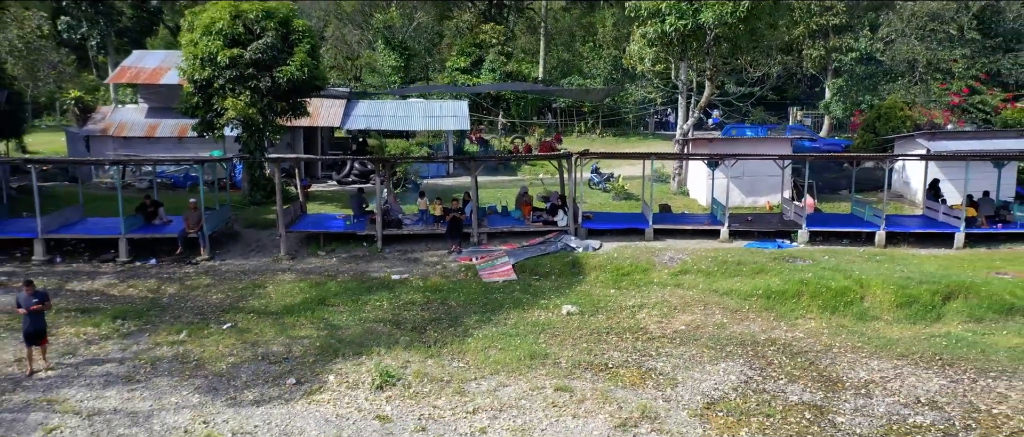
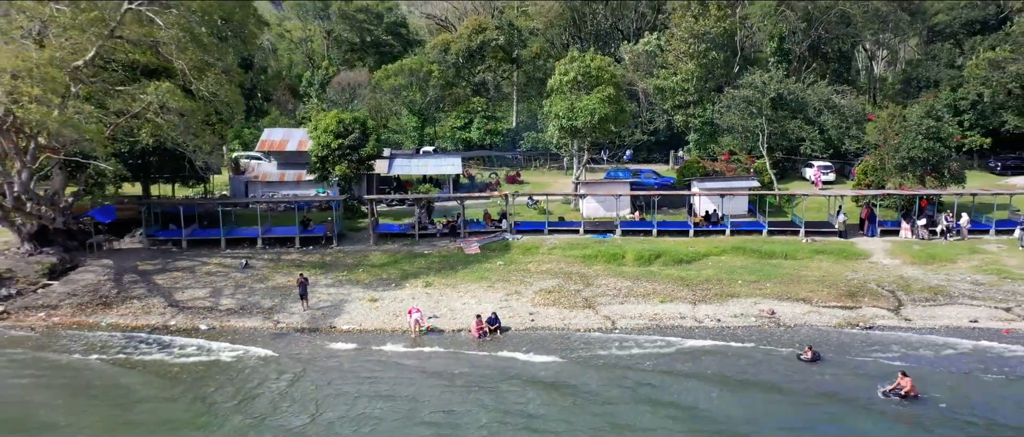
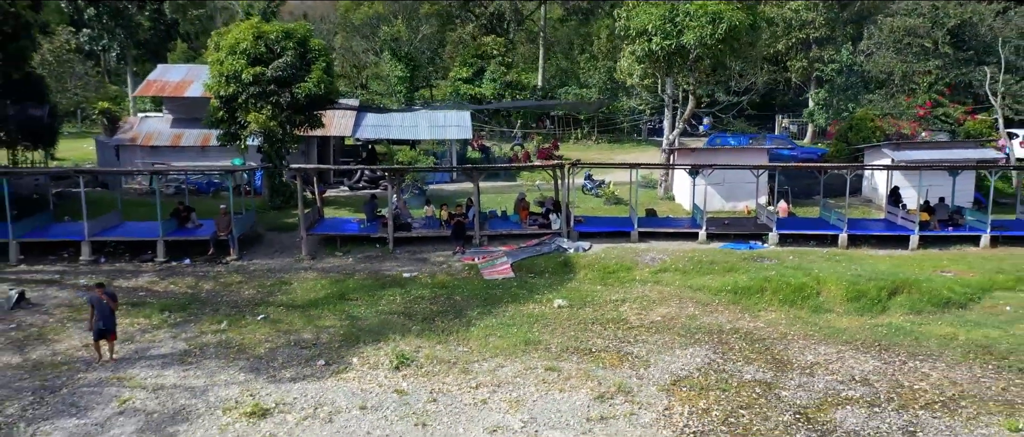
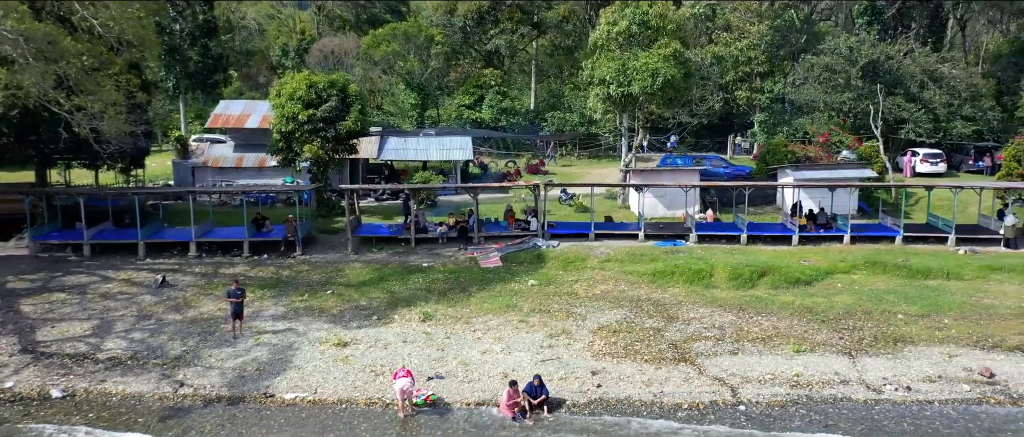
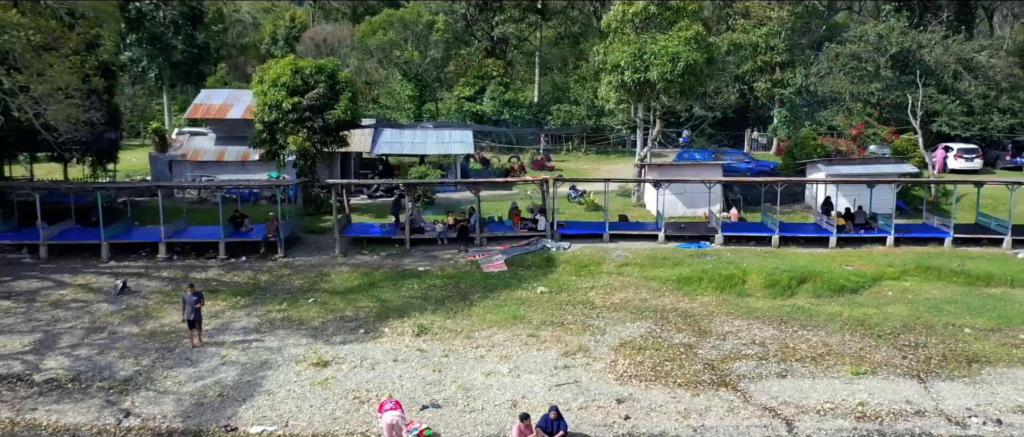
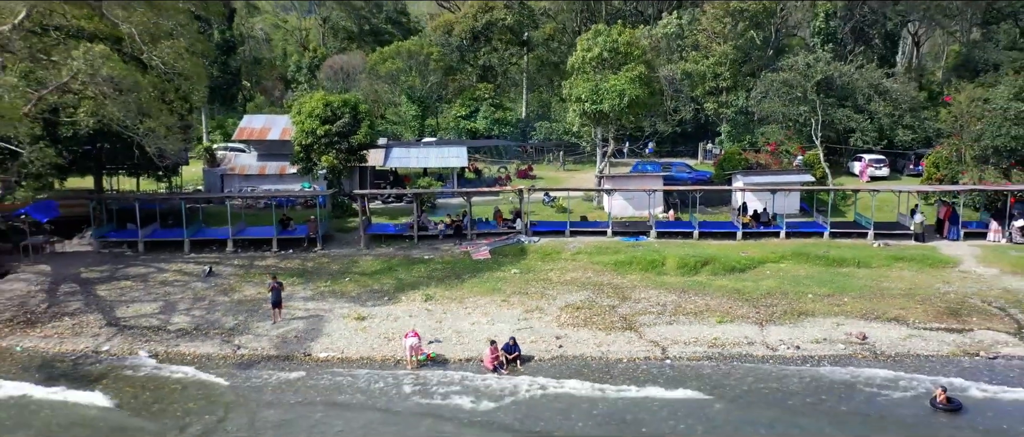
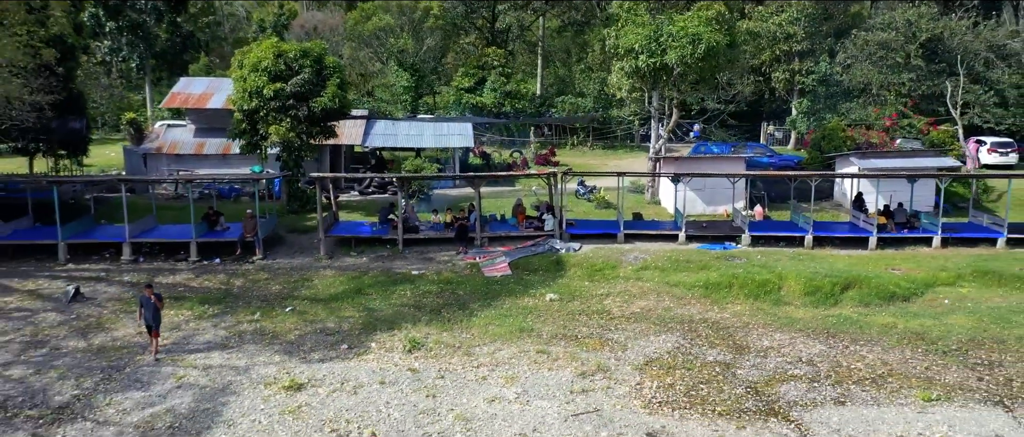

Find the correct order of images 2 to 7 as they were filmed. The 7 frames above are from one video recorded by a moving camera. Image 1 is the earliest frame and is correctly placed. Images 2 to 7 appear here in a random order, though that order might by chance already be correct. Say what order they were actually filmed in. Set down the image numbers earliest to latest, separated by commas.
3, 7, 5, 4, 6, 2
